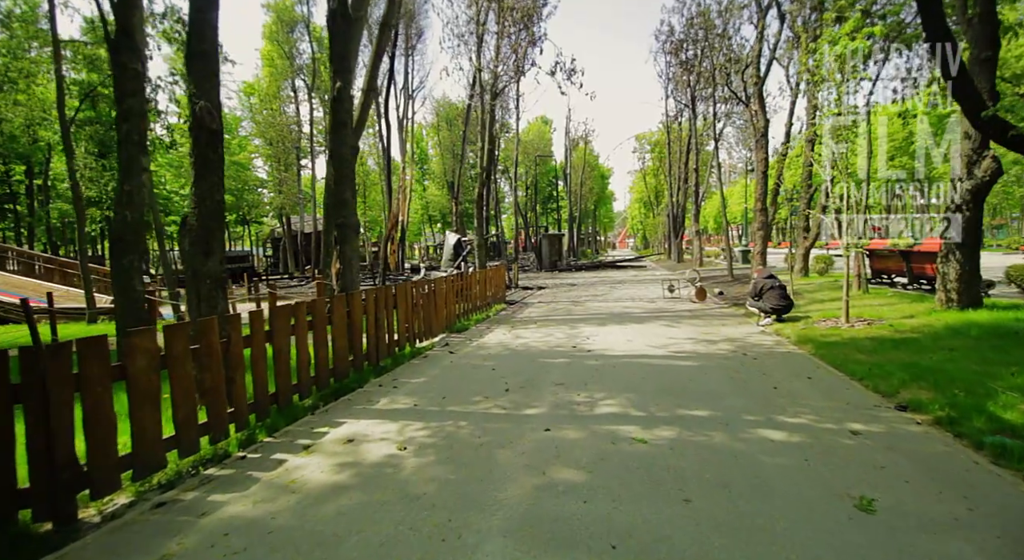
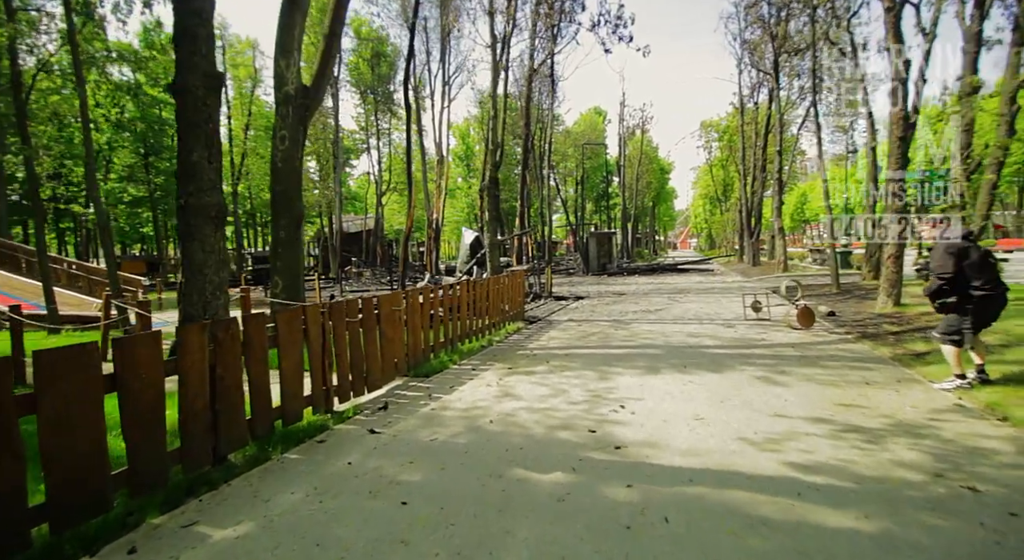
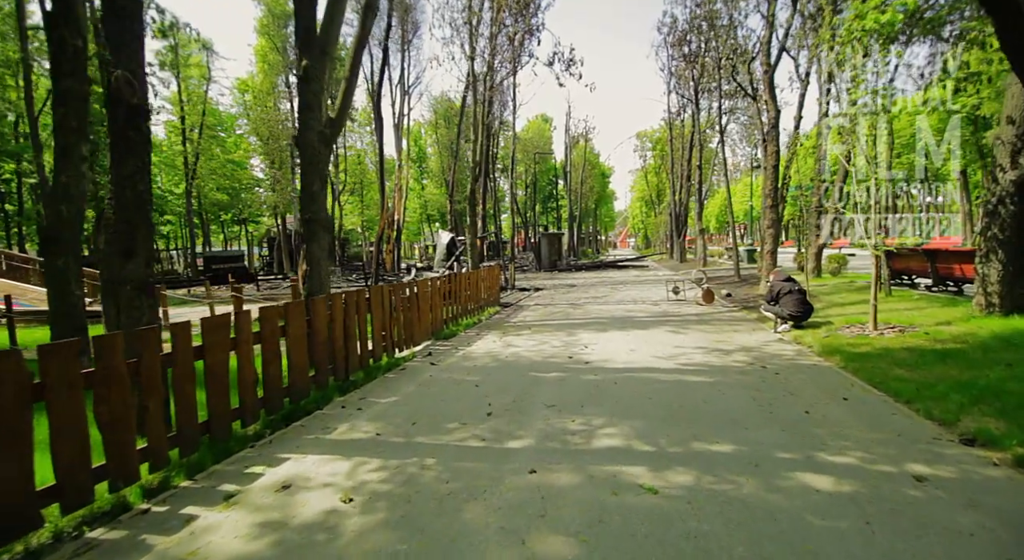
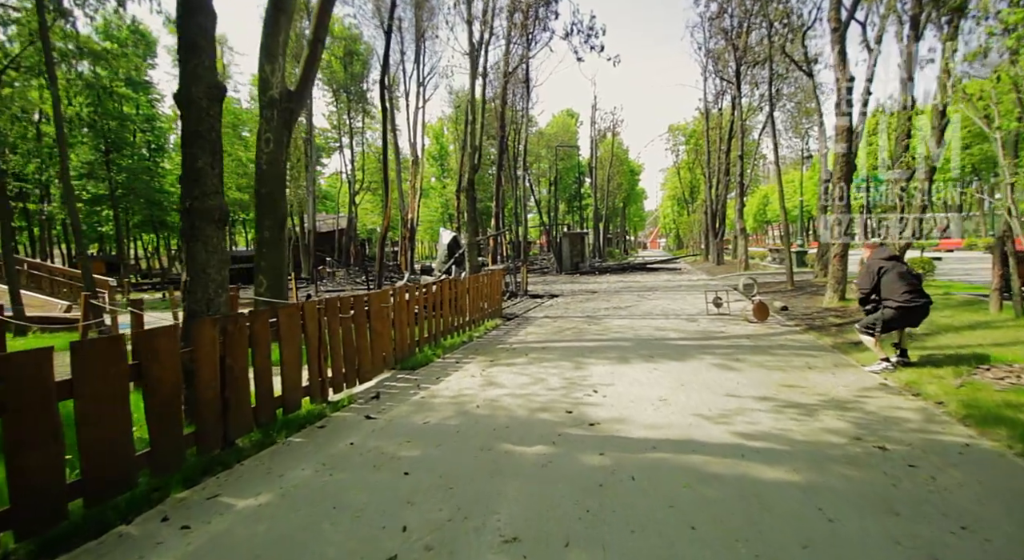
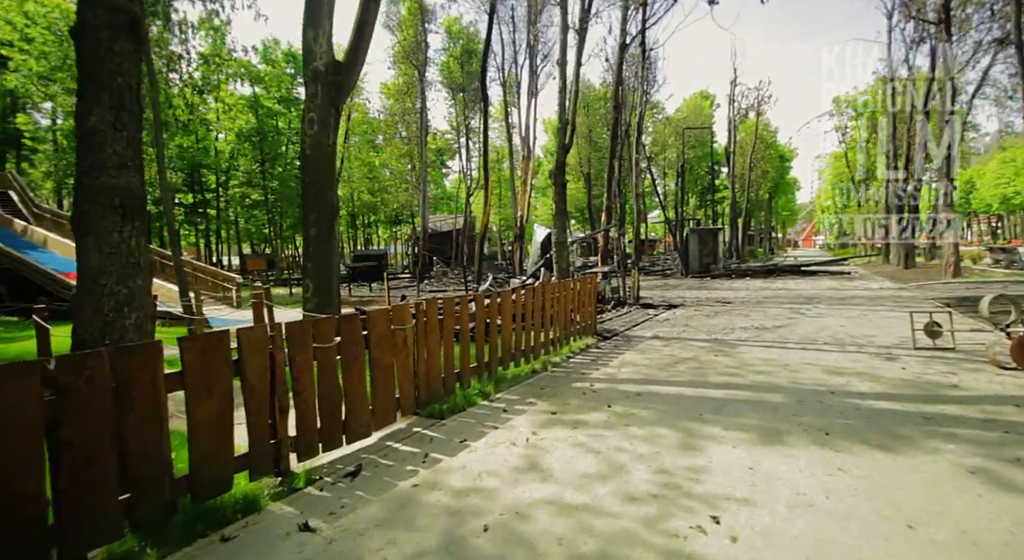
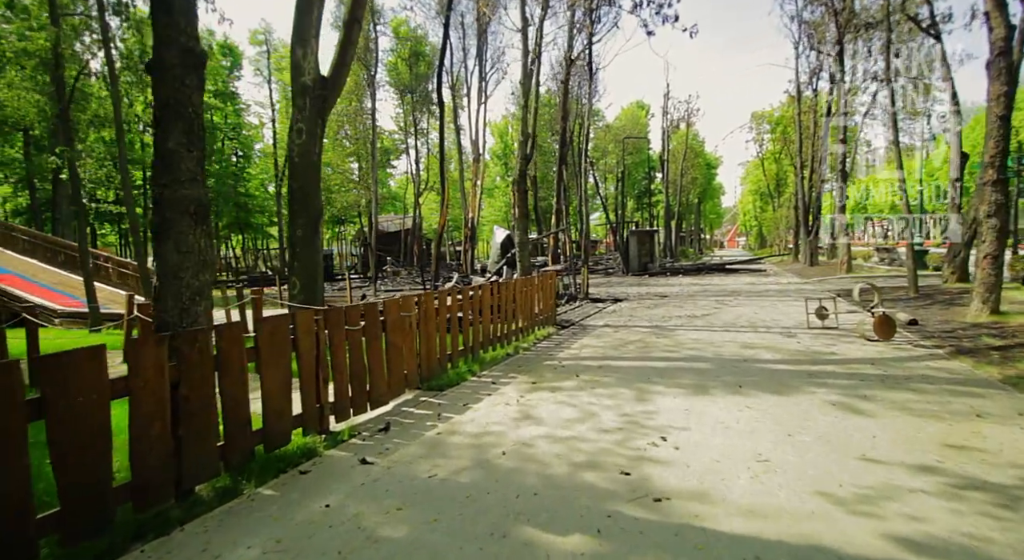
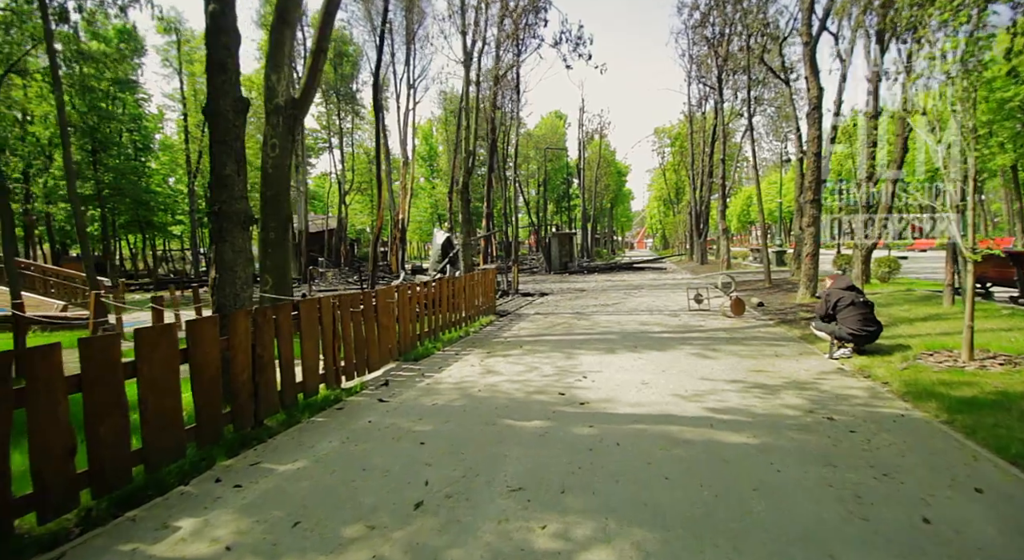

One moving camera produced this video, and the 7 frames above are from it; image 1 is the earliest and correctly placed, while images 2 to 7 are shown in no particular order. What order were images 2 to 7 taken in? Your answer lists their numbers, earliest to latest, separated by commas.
3, 7, 4, 2, 6, 5
